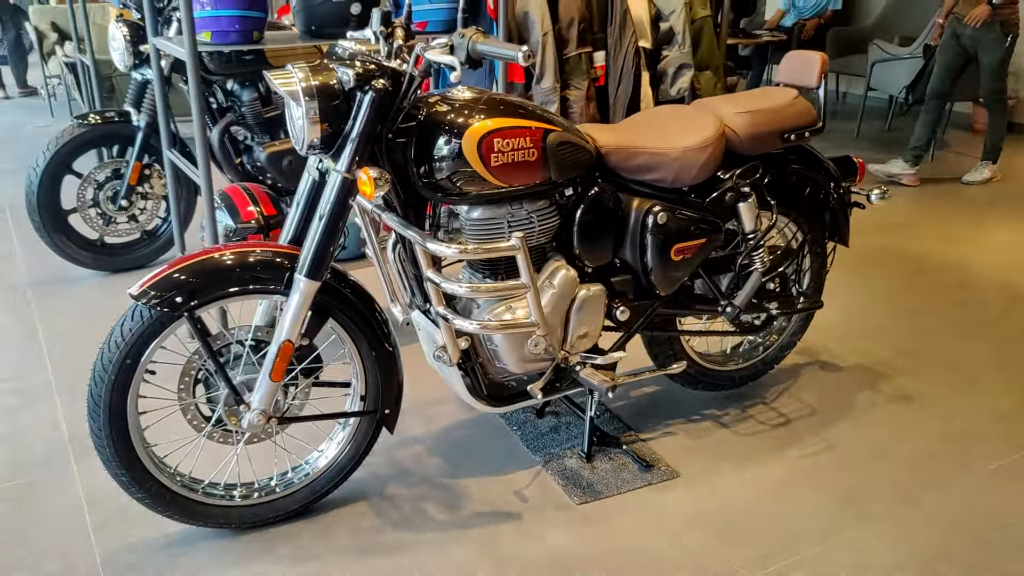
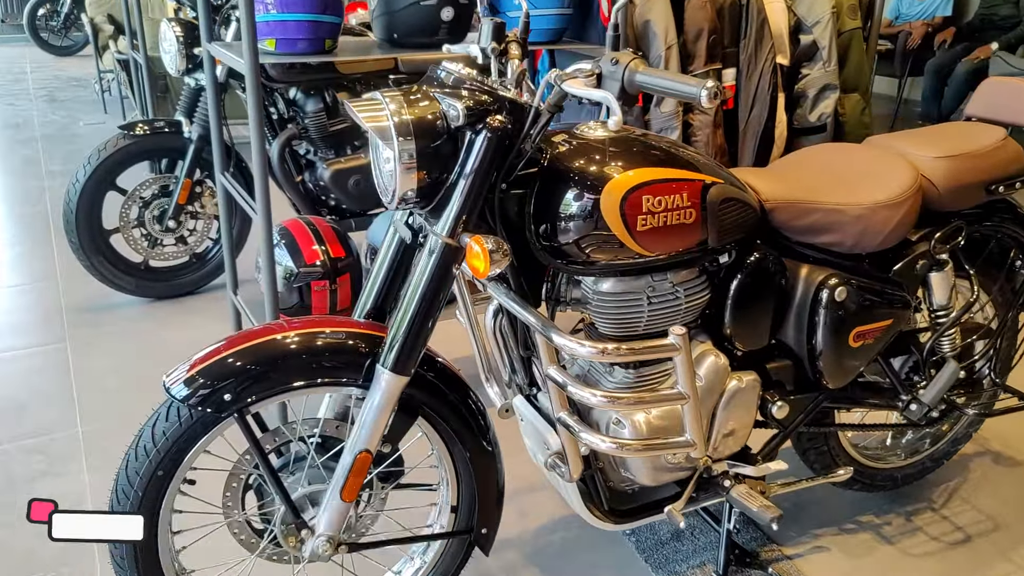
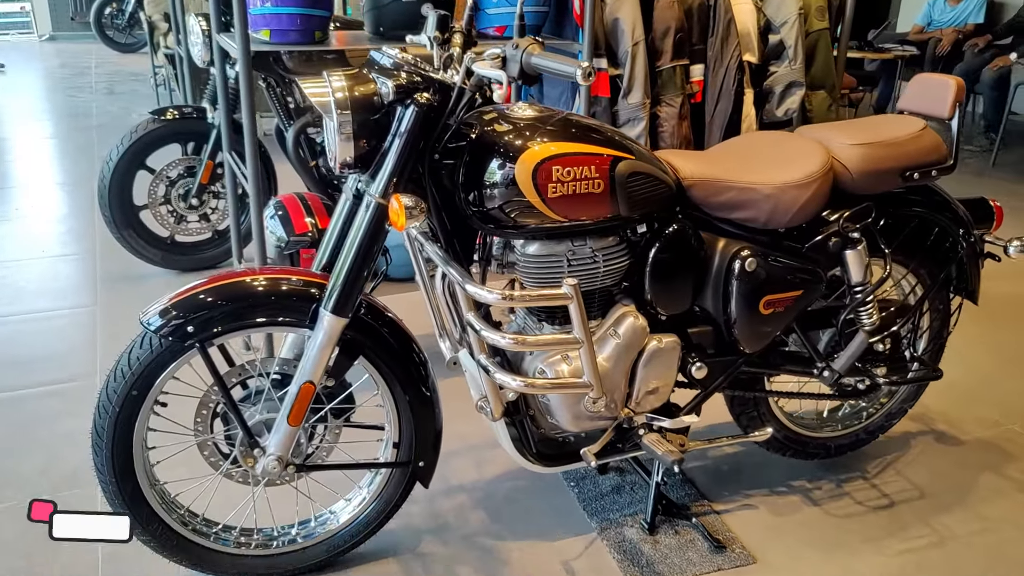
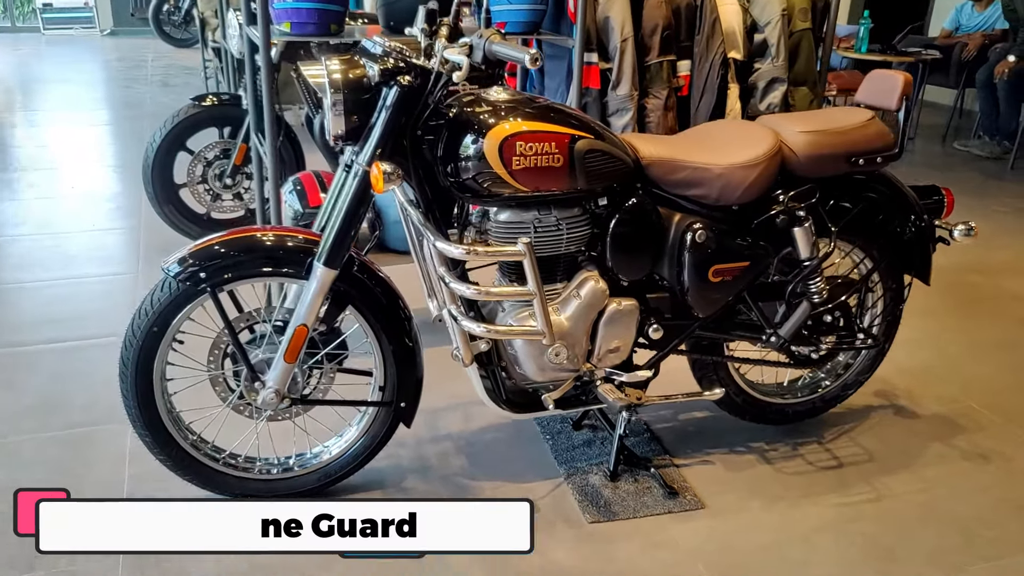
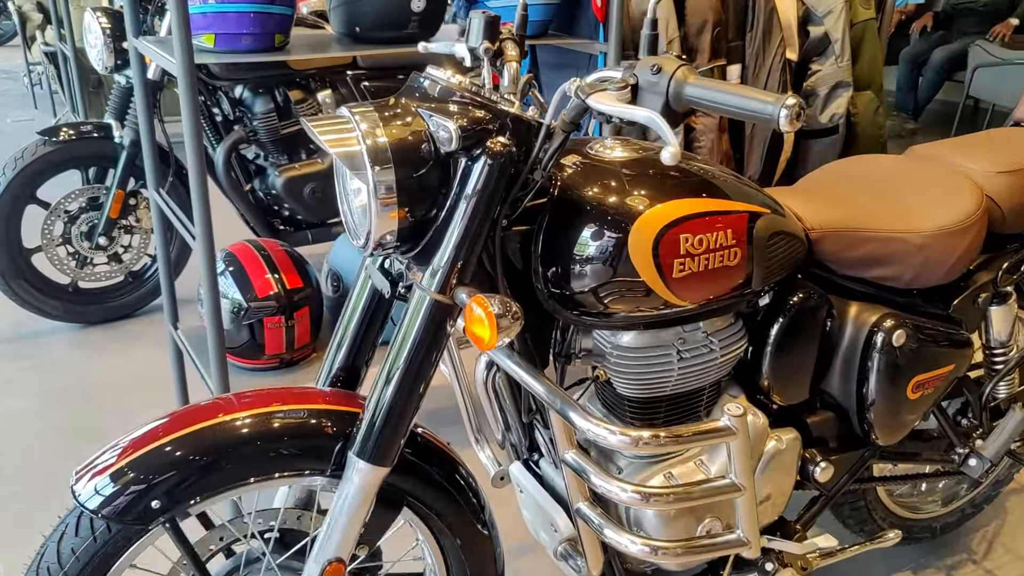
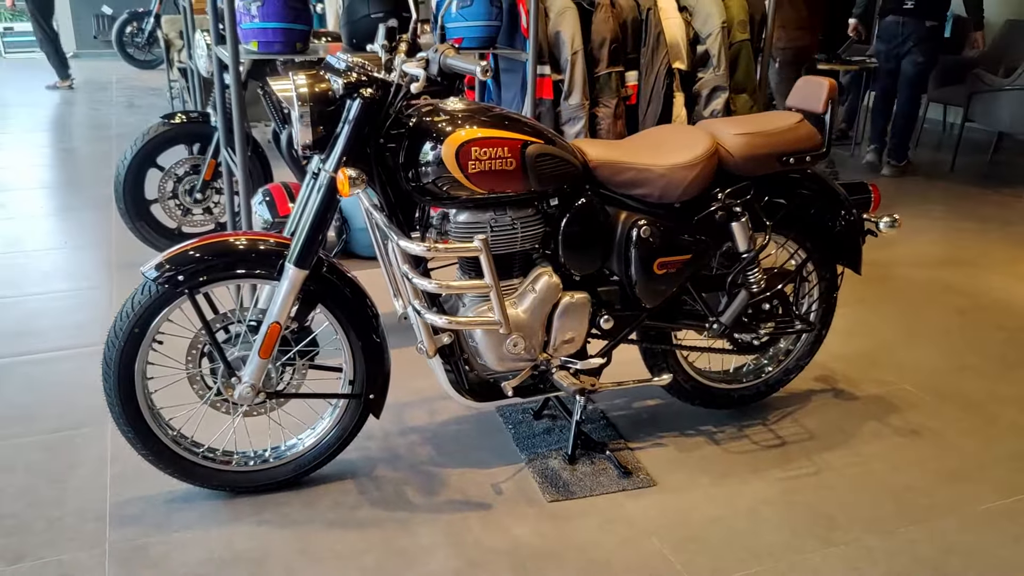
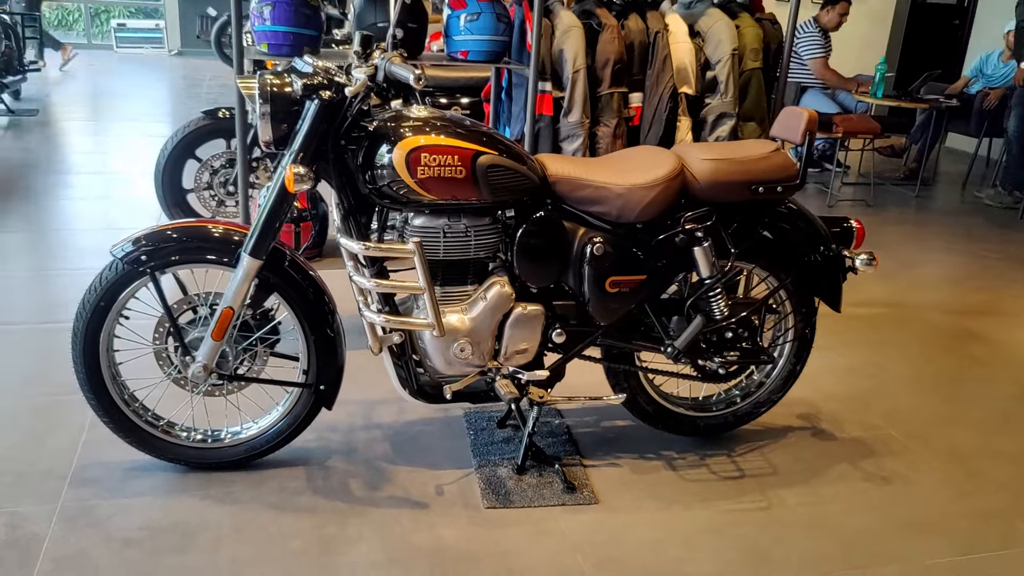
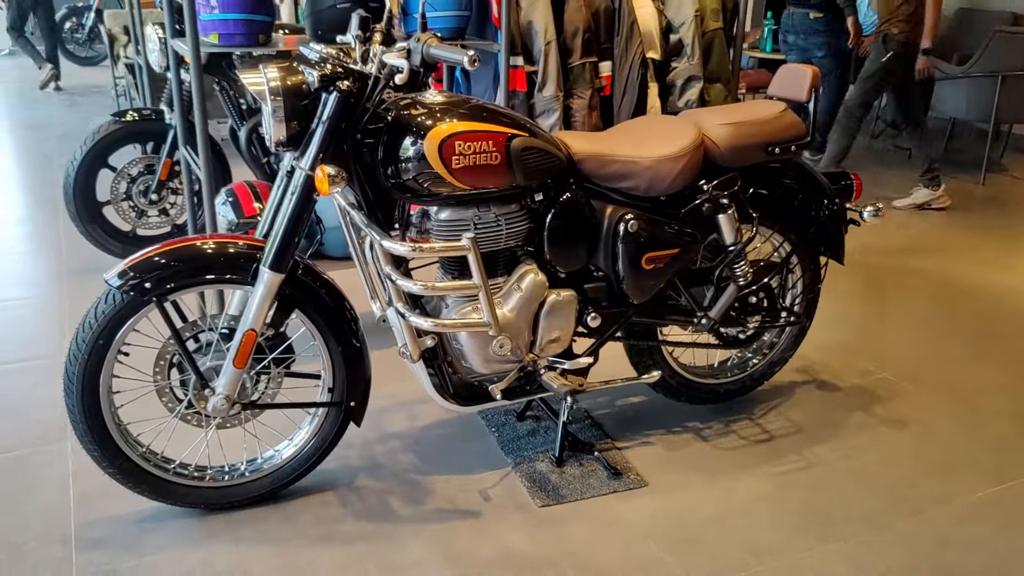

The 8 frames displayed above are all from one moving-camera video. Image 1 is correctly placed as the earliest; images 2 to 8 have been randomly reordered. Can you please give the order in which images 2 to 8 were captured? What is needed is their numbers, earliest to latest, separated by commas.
8, 6, 7, 4, 3, 2, 5
